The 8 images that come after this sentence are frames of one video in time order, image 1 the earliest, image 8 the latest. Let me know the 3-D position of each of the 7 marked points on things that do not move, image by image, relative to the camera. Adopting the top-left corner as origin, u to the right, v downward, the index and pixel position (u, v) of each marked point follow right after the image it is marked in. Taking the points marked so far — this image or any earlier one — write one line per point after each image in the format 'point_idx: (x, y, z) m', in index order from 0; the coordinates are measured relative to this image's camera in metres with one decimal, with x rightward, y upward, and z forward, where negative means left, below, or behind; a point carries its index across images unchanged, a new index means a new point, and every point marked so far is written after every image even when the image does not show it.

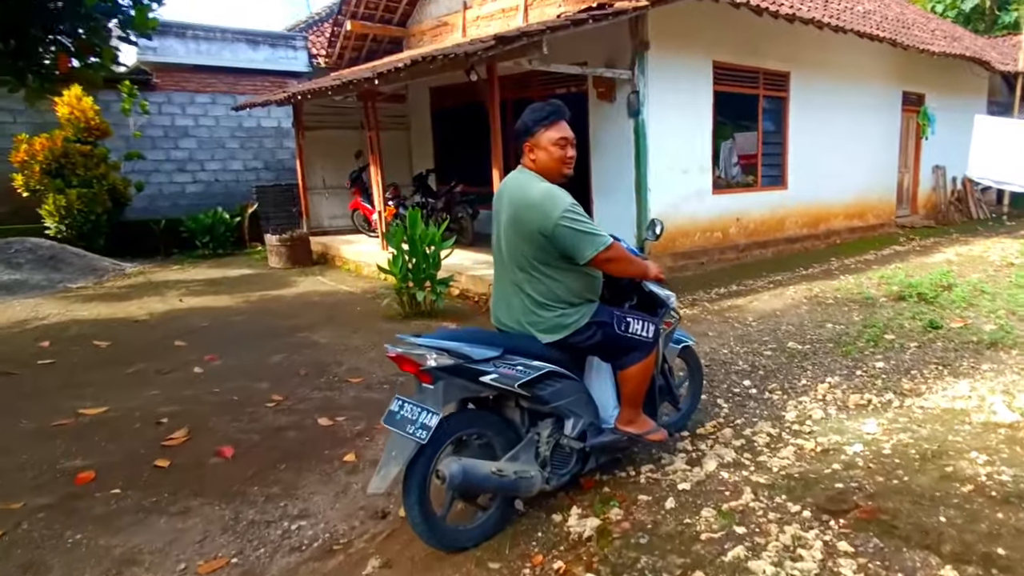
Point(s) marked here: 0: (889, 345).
0: (+3.9, -0.6, +6.8) m
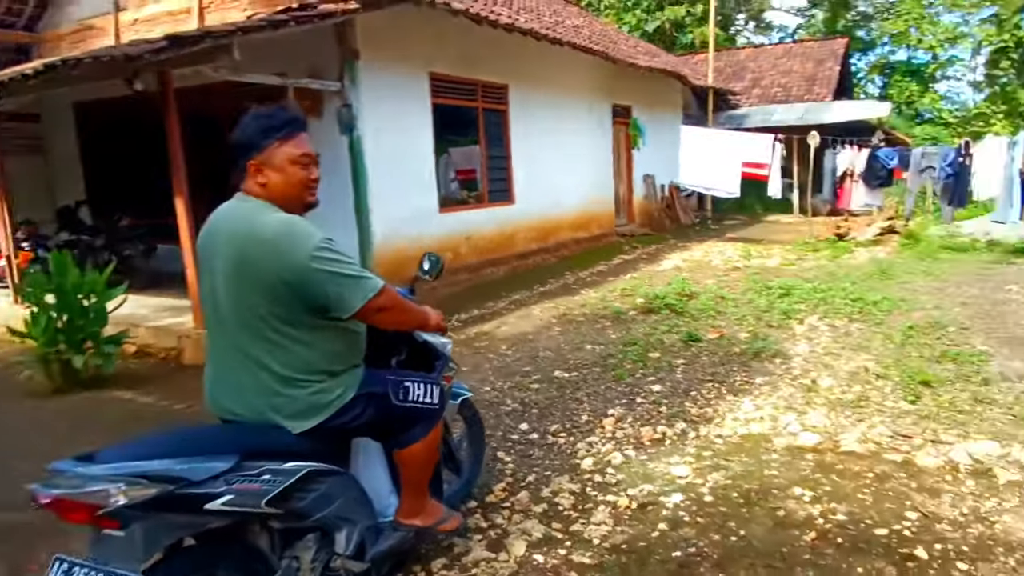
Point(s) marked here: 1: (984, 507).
0: (+1.5, -0.8, +6.5) m
1: (+2.6, -1.2, +3.6) m
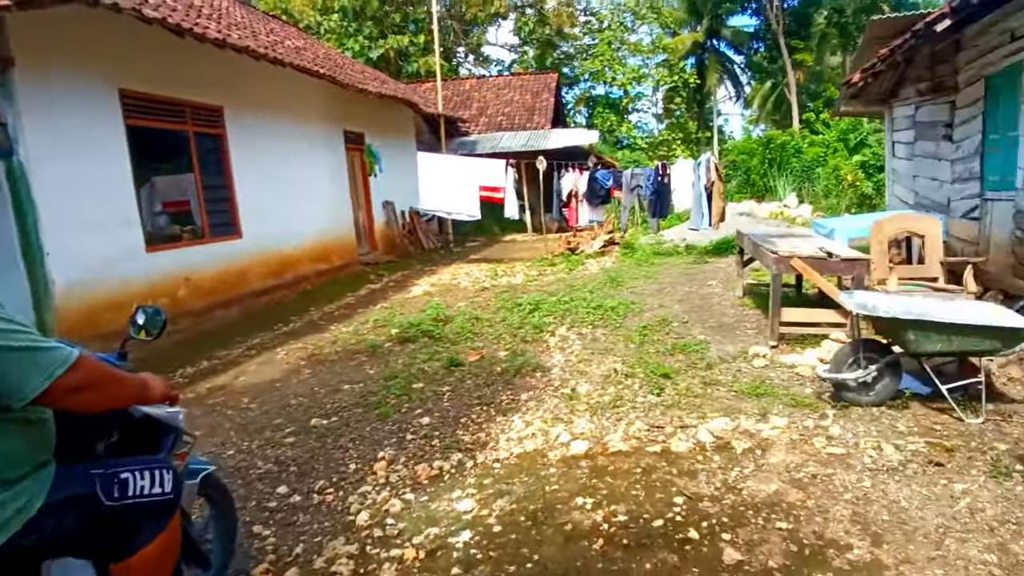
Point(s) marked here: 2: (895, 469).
0: (-0.9, -1.0, +6.2) m
1: (+1.3, -1.2, +4.0) m
2: (+2.2, -1.1, +3.8) m
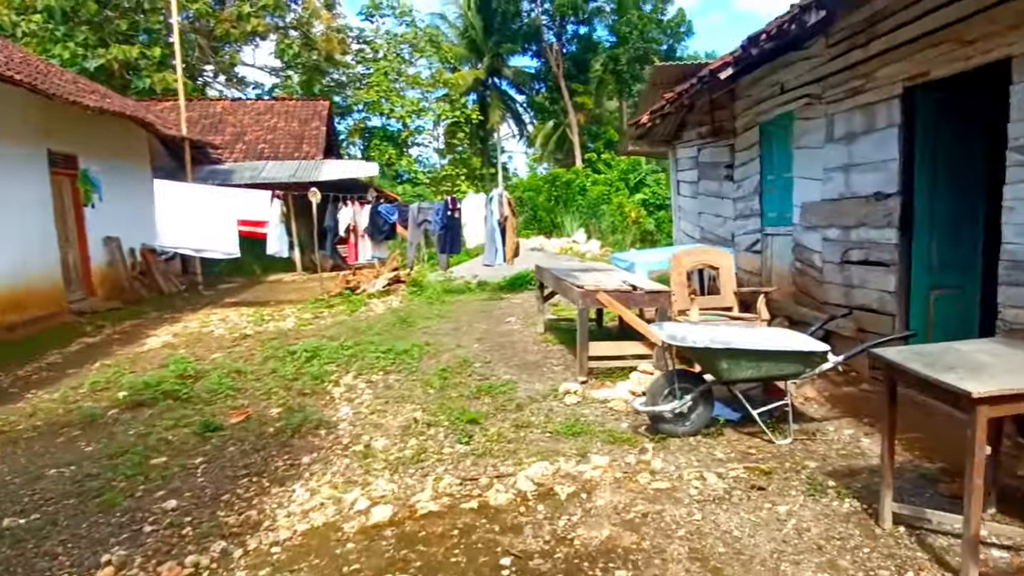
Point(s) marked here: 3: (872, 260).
0: (-2.6, -1.4, +4.9) m
1: (+0.3, -1.3, +3.6) m
2: (+1.2, -1.2, +3.7) m
3: (+3.0, +0.3, +5.4) m
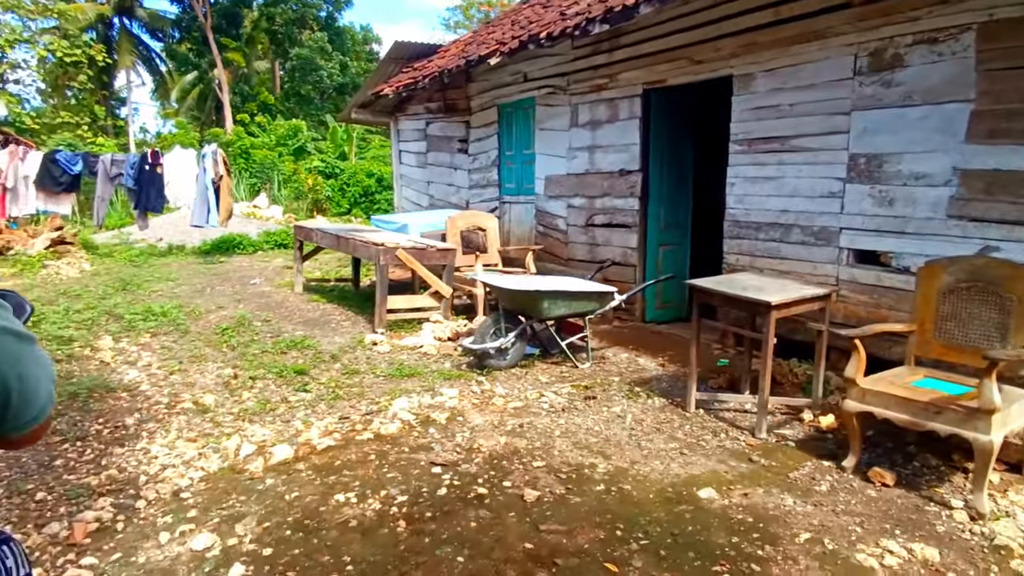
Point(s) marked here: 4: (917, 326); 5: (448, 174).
0: (-3.4, -0.9, +3.4) m
1: (-0.3, -0.9, +3.8) m
2: (+0.4, -0.8, +4.4) m
3: (+1.1, +0.7, +6.7) m
4: (+2.0, -0.2, +3.2) m
5: (-1.1, +1.7, +10.2) m
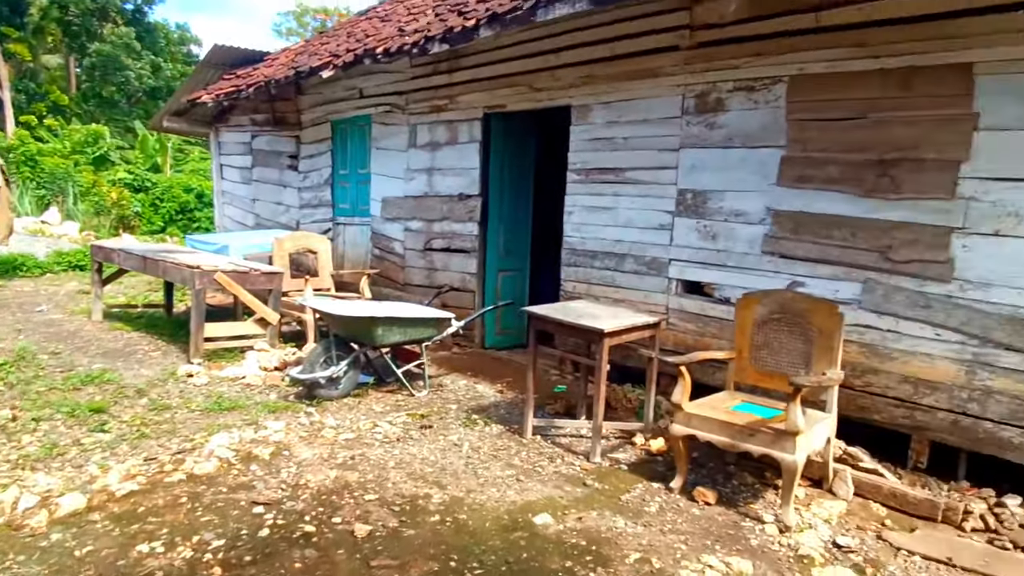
0: (-4.2, -0.9, +2.2) m
1: (-1.3, -1.0, +3.4) m
2: (-0.7, -1.0, +4.2) m
3: (-0.6, +0.4, +6.6) m
4: (+1.2, -0.3, +3.5) m
5: (-3.5, +1.4, +9.5) m
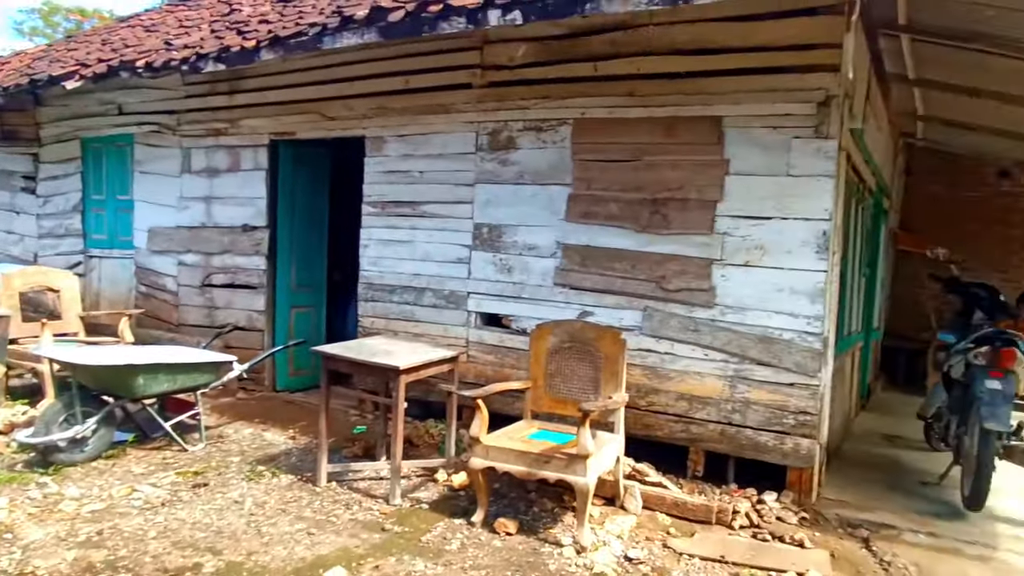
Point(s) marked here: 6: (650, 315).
0: (-4.7, -1.1, +0.9) m
1: (-2.2, -1.2, +2.8) m
2: (-1.9, -1.2, +3.7) m
3: (-2.5, +0.1, +6.1) m
4: (+0.1, -0.5, +3.5) m
5: (-6.1, +0.9, +8.1) m
6: (+0.8, -0.2, +3.8) m
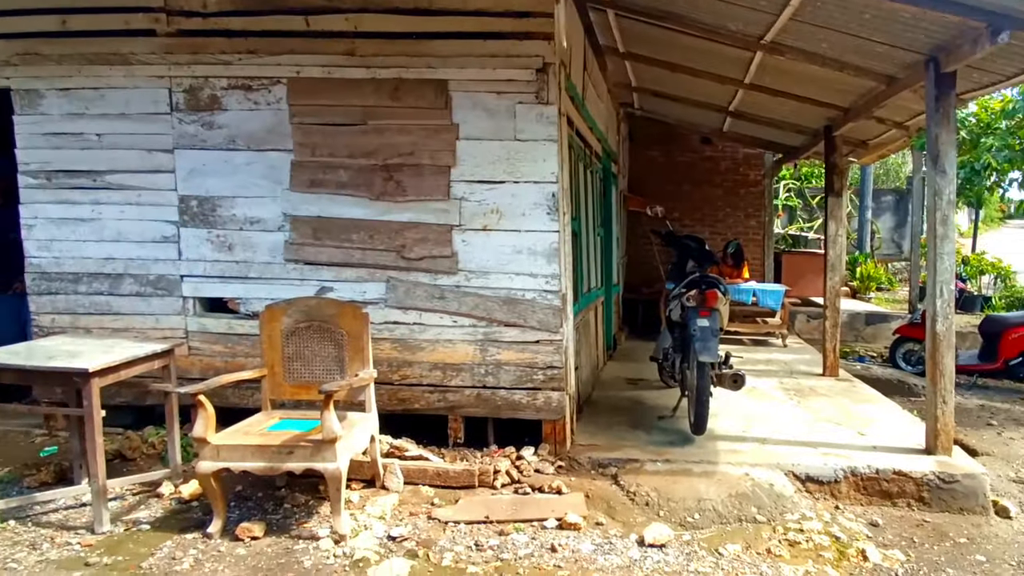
0: (-4.8, -1.4, -0.8) m
1: (-3.1, -1.3, +1.8) m
2: (-3.1, -1.3, +2.7) m
3: (-4.6, -0.1, +4.8) m
4: (-1.2, -0.4, +3.2) m
5: (-8.6, +0.4, +5.5) m
6: (-0.7, 0.0, +3.6) m
